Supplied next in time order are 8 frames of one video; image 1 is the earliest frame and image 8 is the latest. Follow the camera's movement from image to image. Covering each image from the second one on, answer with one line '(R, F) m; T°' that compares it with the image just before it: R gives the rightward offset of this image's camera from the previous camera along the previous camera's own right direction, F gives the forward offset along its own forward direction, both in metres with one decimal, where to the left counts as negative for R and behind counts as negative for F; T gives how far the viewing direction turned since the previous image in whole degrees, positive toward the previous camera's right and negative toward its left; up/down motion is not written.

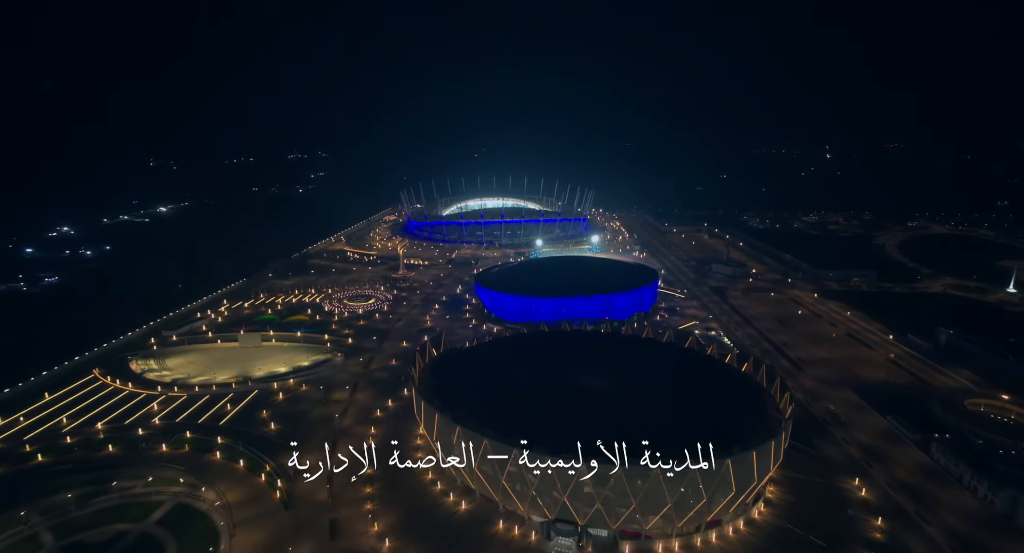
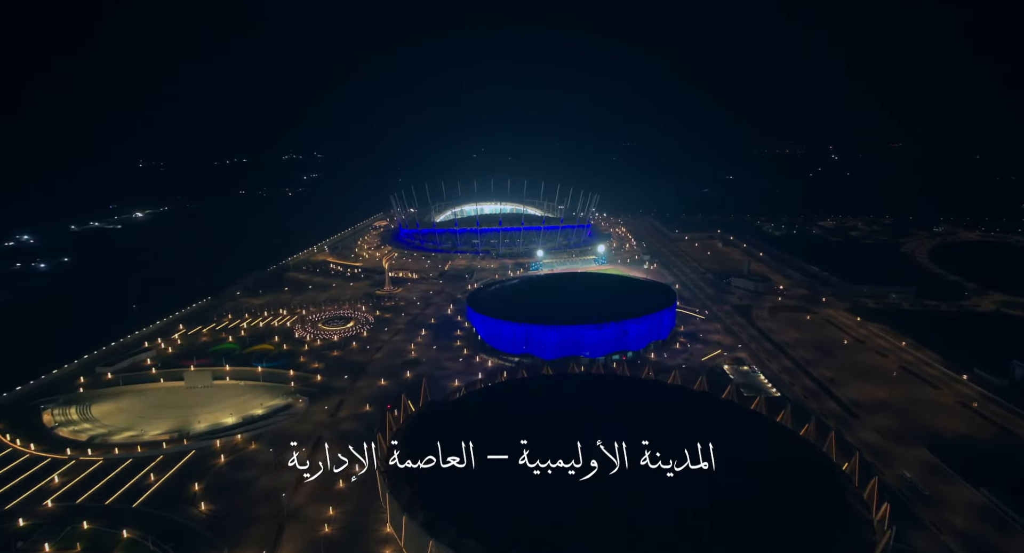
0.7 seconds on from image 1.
(+0.3, +9.0) m; 0°
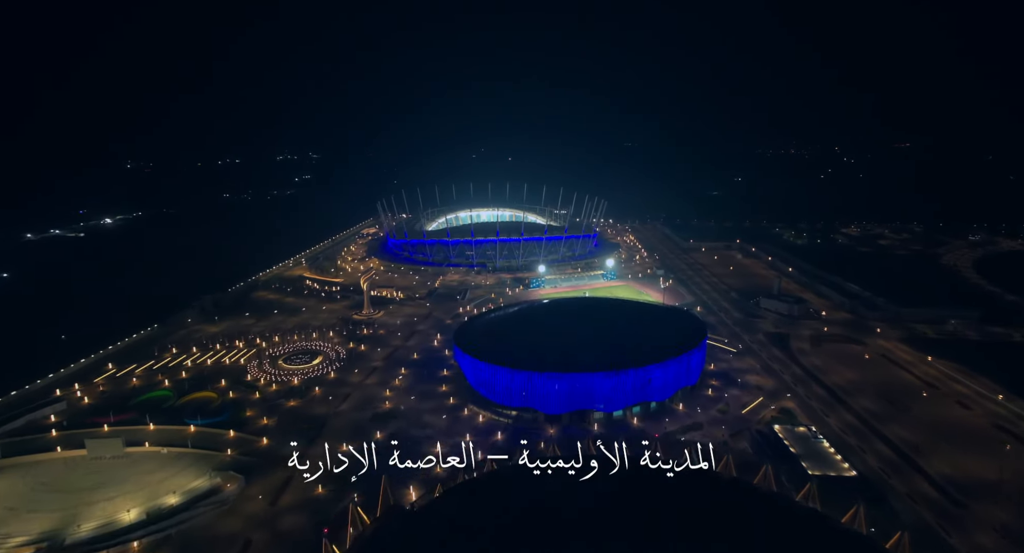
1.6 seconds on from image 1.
(+0.3, +10.6) m; 0°
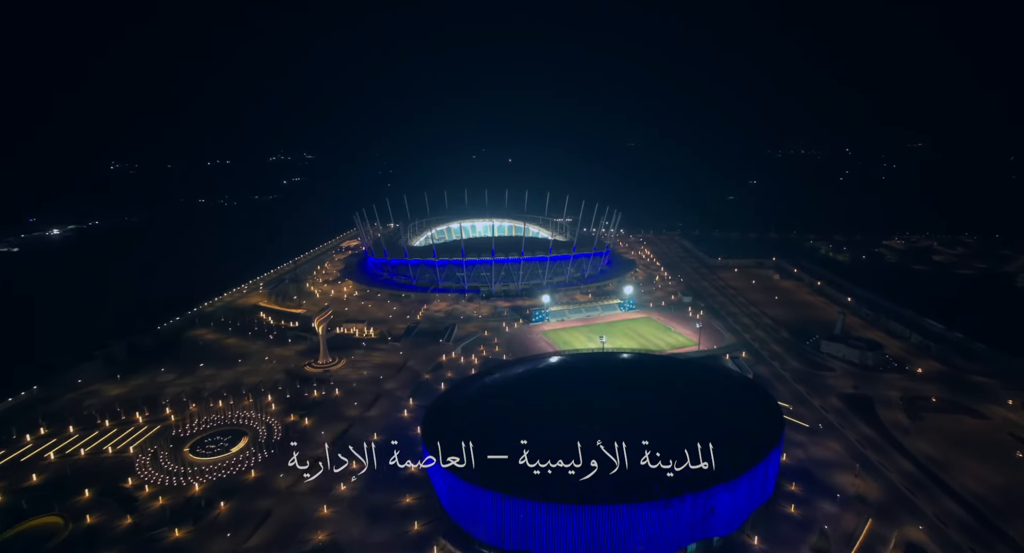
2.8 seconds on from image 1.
(+0.5, +15.4) m; 0°
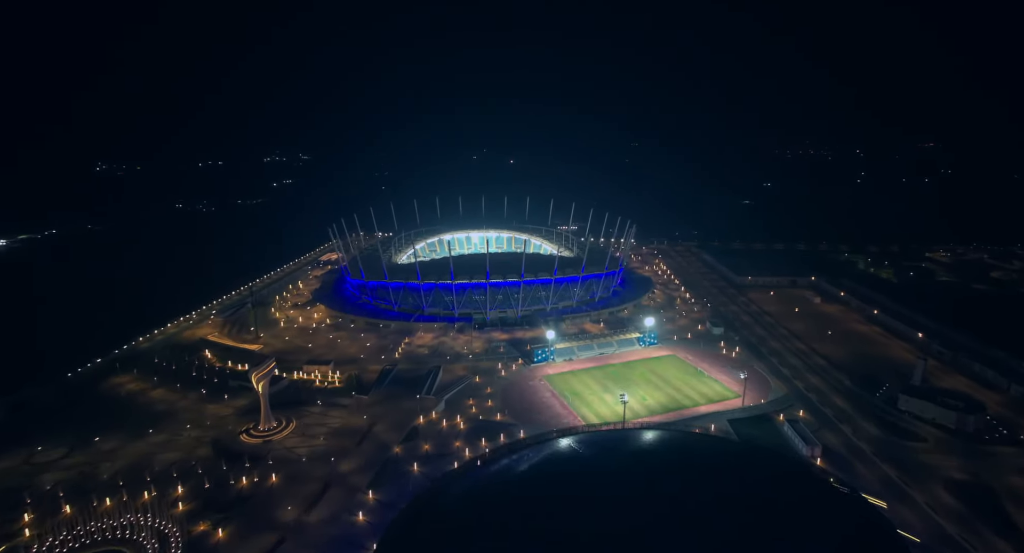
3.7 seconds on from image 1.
(+0.5, +12.4) m; 0°
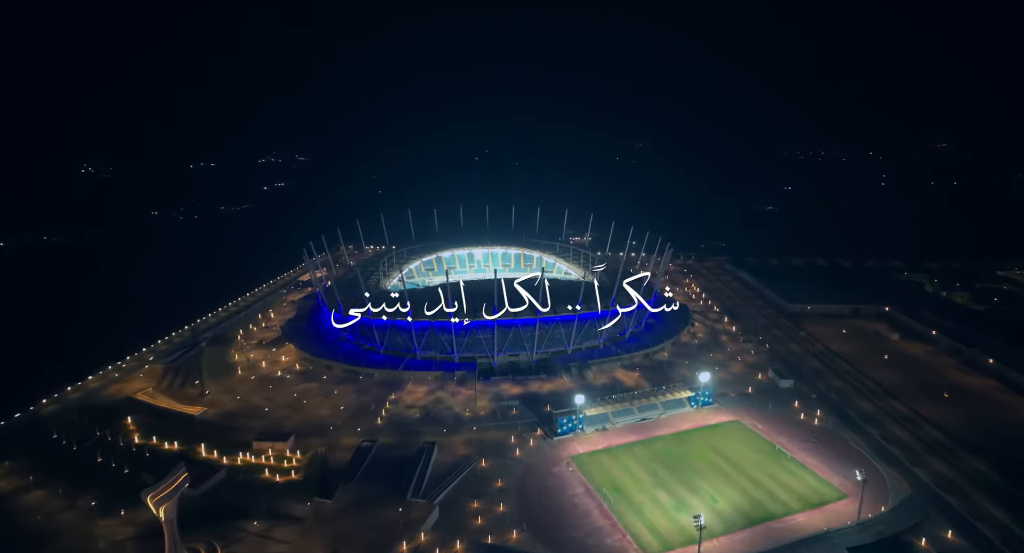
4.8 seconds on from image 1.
(-1.4, +13.8) m; 0°
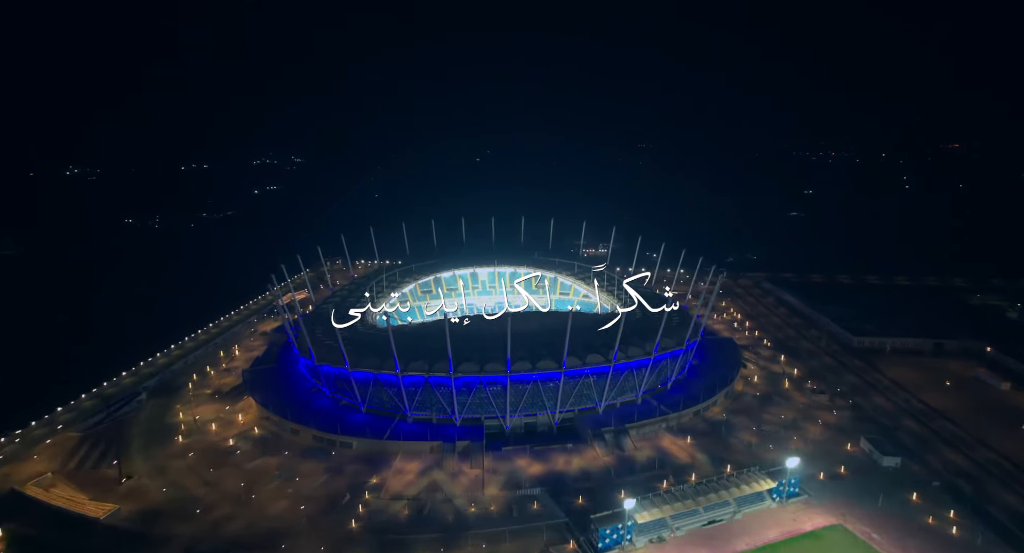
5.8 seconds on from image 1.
(-1.5, +12.4) m; 0°
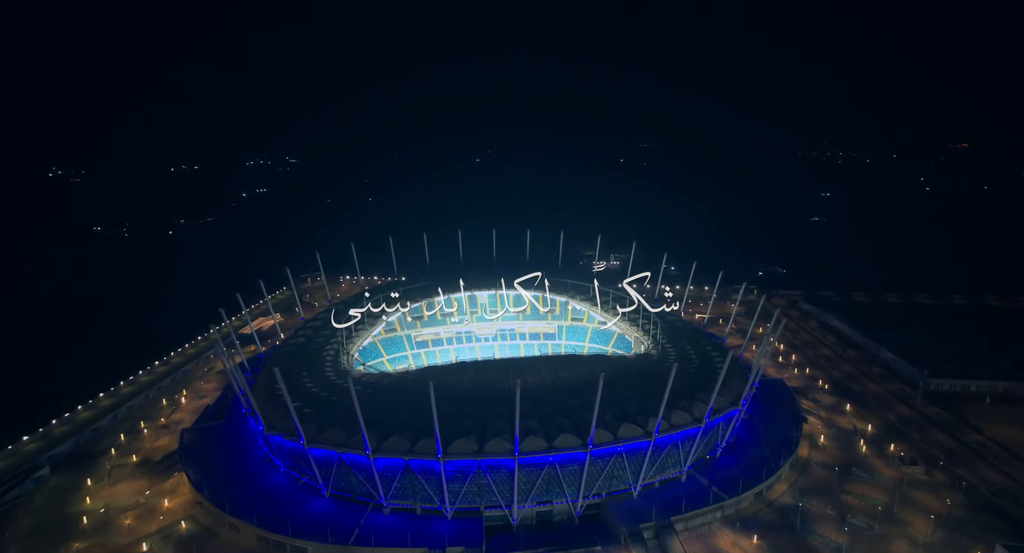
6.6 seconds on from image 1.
(-0.6, +11.0) m; 0°
